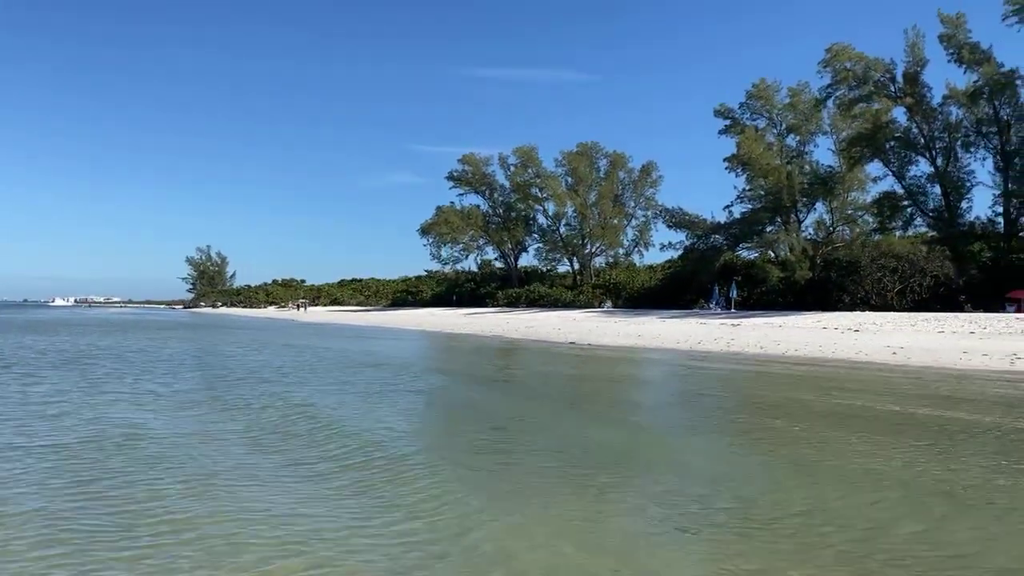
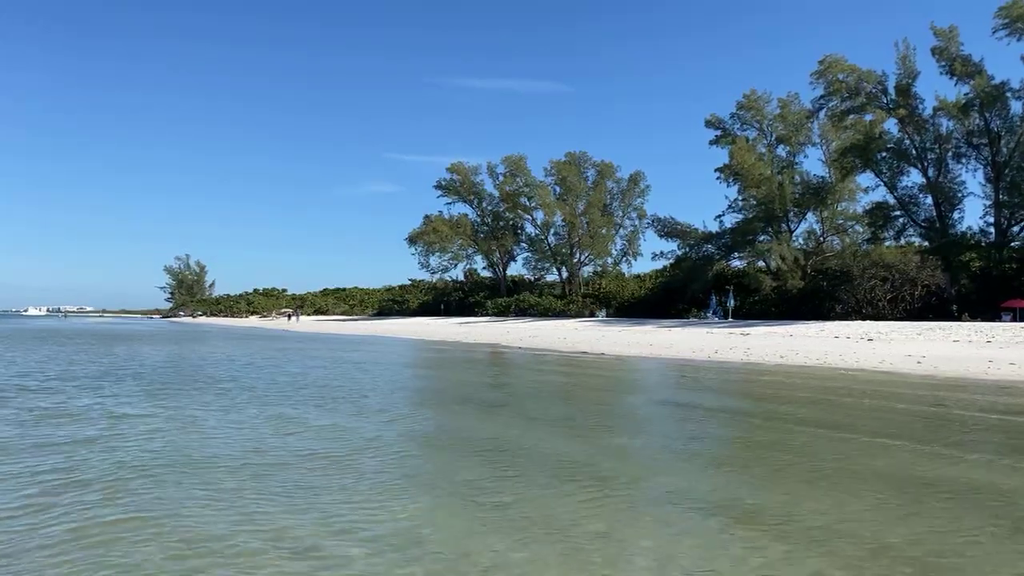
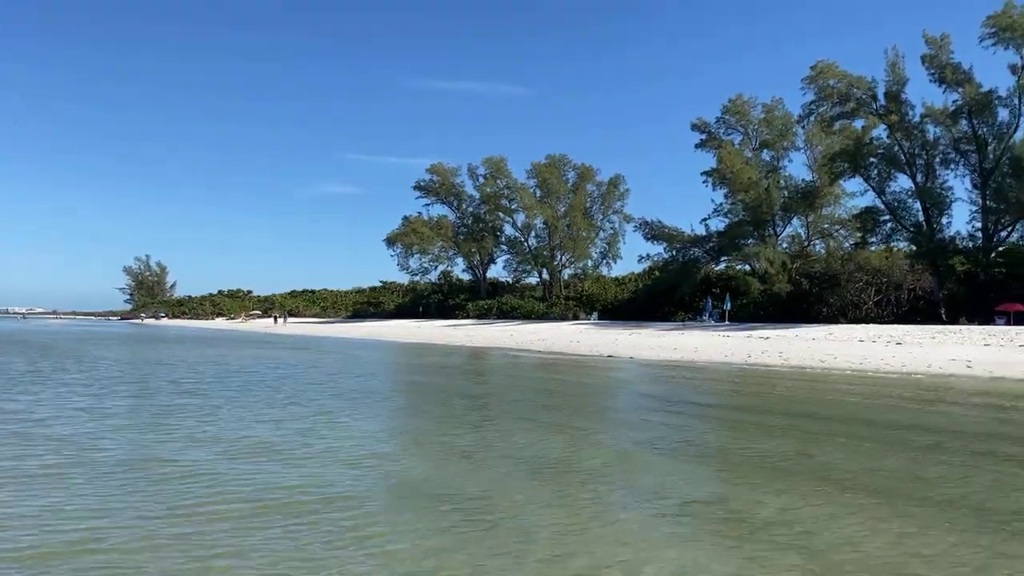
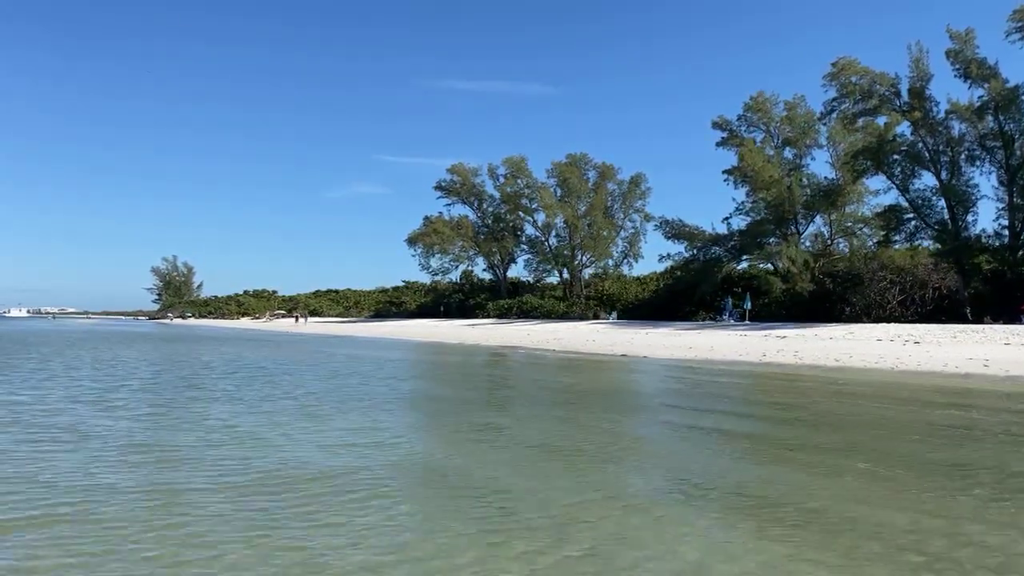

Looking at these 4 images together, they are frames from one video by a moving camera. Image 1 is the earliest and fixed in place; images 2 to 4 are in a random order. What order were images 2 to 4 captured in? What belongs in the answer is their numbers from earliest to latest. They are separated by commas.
2, 4, 3
